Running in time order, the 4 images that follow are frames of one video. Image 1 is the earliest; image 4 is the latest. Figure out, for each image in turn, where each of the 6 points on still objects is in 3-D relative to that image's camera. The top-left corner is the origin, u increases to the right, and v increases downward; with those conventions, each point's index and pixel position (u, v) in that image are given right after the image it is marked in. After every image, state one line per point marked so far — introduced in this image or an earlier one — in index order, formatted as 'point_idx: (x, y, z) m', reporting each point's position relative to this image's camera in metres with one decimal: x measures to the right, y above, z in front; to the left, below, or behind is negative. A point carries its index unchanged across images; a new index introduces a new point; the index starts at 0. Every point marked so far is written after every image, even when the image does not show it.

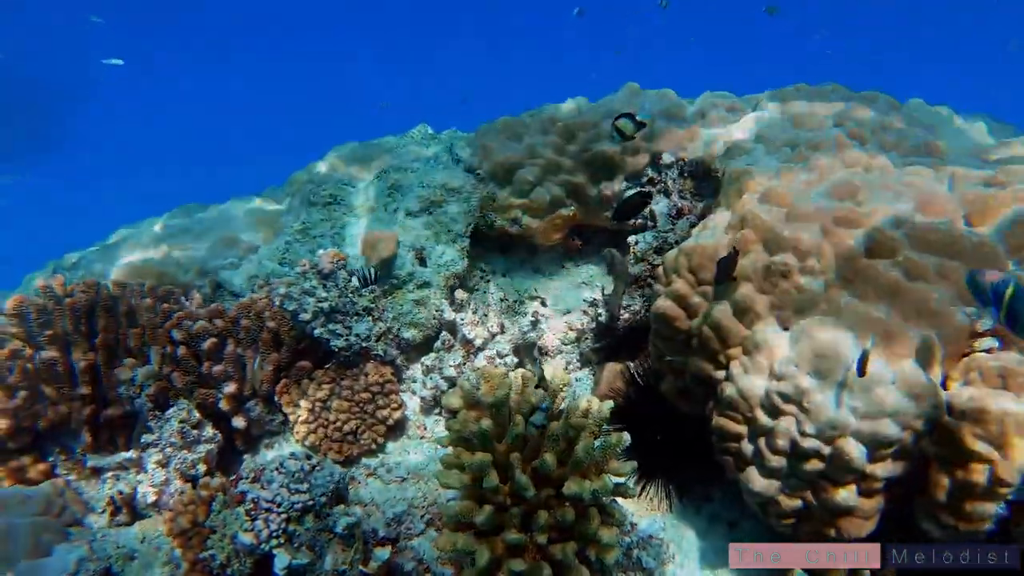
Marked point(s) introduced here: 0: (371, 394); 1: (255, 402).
0: (-0.8, -0.6, +3.8) m
1: (-1.5, -0.7, +4.0) m
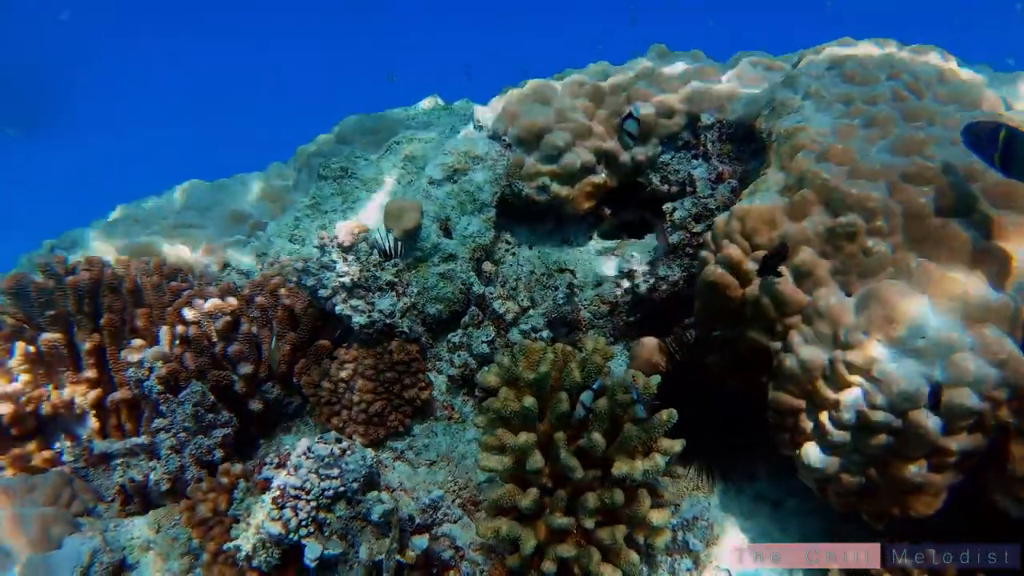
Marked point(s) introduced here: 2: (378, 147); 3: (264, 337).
0: (-0.6, -0.4, +3.6) m
1: (-1.3, -0.5, +3.7) m
2: (-1.1, +1.1, +5.5) m
3: (-1.3, -0.3, +3.8) m
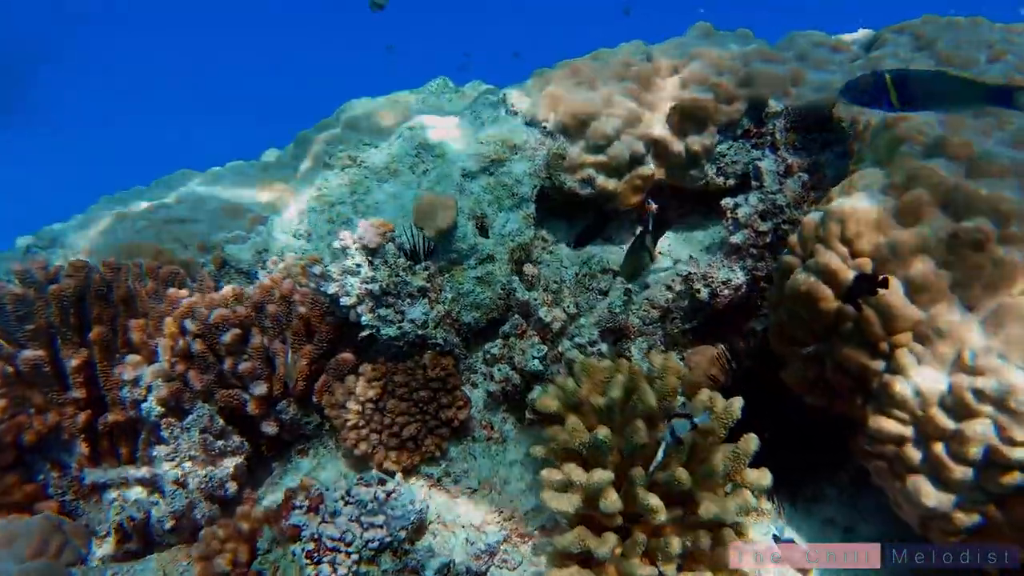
0: (-0.4, -0.5, +3.2) m
1: (-1.1, -0.5, +3.3) m
2: (-0.9, +1.1, +5.1) m
3: (-1.1, -0.3, +3.3) m
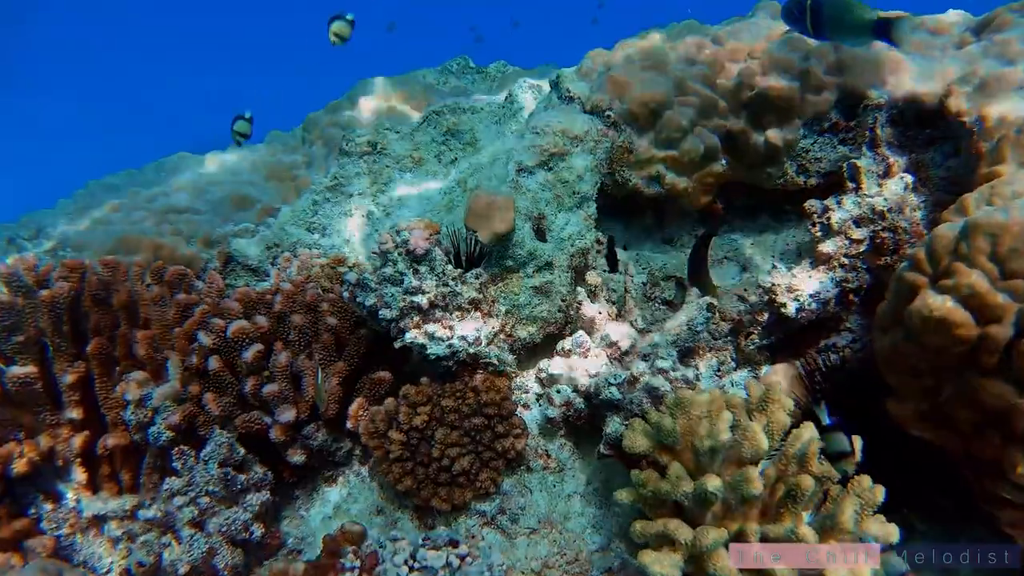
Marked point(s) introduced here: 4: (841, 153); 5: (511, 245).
0: (-0.1, -0.5, +2.8) m
1: (-0.8, -0.6, +2.9) m
2: (-0.7, +1.1, +4.6) m
3: (-0.9, -0.3, +2.9) m
4: (+1.5, +0.6, +3.1) m
5: (0.0, +0.2, +2.9) m
